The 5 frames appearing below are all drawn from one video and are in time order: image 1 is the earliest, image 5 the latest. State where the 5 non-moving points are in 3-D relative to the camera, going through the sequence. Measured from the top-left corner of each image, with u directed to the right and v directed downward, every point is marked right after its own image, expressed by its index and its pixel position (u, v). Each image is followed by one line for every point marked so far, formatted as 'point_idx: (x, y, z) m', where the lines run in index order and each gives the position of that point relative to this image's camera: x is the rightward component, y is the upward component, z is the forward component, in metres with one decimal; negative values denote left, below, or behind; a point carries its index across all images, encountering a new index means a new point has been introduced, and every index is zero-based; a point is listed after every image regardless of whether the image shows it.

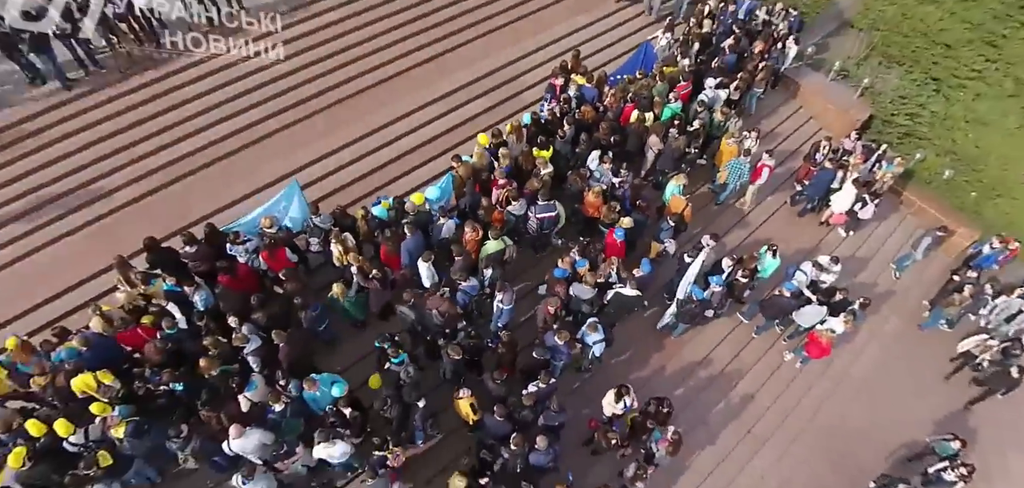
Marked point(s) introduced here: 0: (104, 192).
0: (-8.0, +0.9, +10.0) m
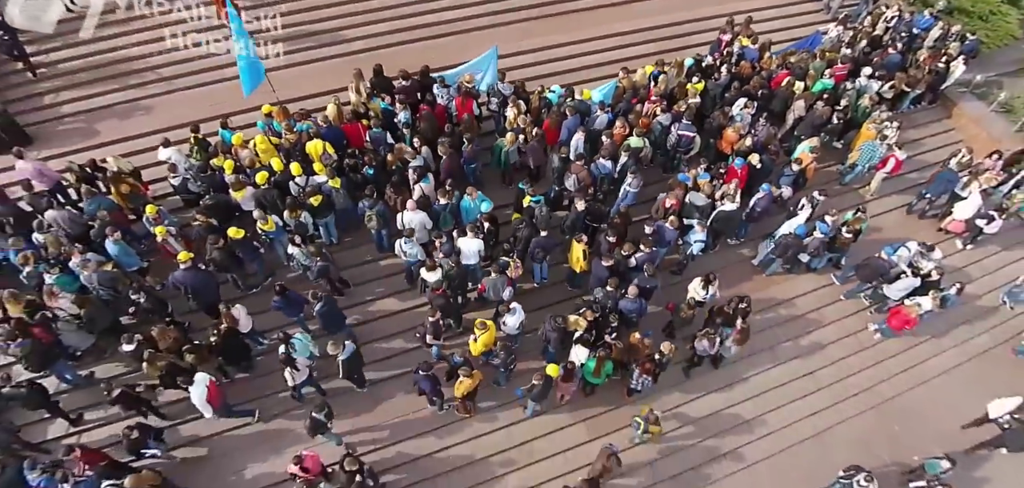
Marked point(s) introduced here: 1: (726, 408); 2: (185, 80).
0: (-4.2, +5.2, +13.1) m
1: (+4.2, -3.2, +10.5) m
2: (-7.7, +3.8, +12.2) m
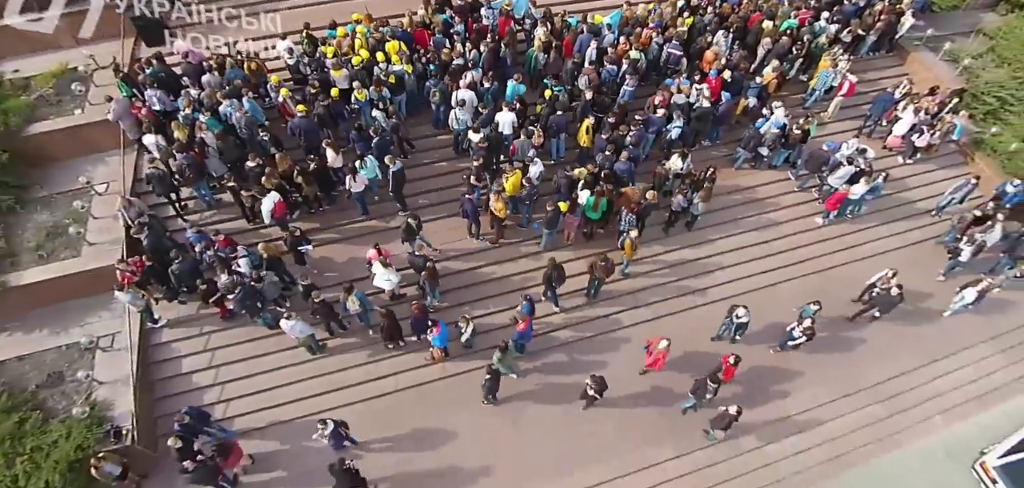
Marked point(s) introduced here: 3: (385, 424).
0: (-3.3, +8.3, +16.4) m
1: (+4.6, -0.4, +13.4) m
2: (-6.8, +7.1, +15.7) m
3: (-2.7, -3.8, +11.6) m
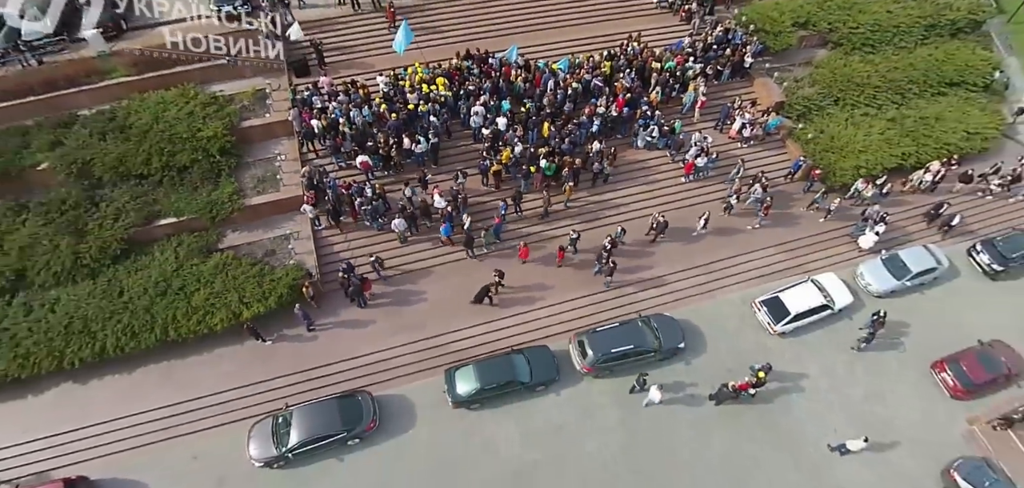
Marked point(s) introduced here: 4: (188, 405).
0: (-3.5, +10.8, +26.8) m
1: (+4.3, +2.0, +23.7) m
2: (-7.1, +9.6, +26.0) m
3: (-3.0, -1.3, +22.0) m
4: (-12.1, -6.0, +19.5) m
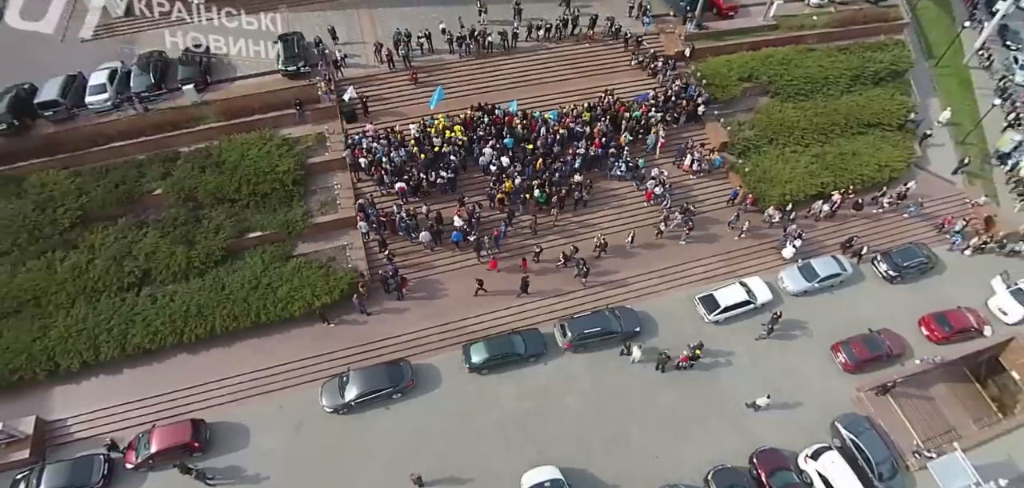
0: (-3.4, +10.2, +34.2) m
1: (+4.4, +1.4, +31.0) m
2: (-7.0, +9.1, +33.4) m
3: (-3.0, -1.8, +29.2) m
4: (-12.2, -6.5, +26.7) m
